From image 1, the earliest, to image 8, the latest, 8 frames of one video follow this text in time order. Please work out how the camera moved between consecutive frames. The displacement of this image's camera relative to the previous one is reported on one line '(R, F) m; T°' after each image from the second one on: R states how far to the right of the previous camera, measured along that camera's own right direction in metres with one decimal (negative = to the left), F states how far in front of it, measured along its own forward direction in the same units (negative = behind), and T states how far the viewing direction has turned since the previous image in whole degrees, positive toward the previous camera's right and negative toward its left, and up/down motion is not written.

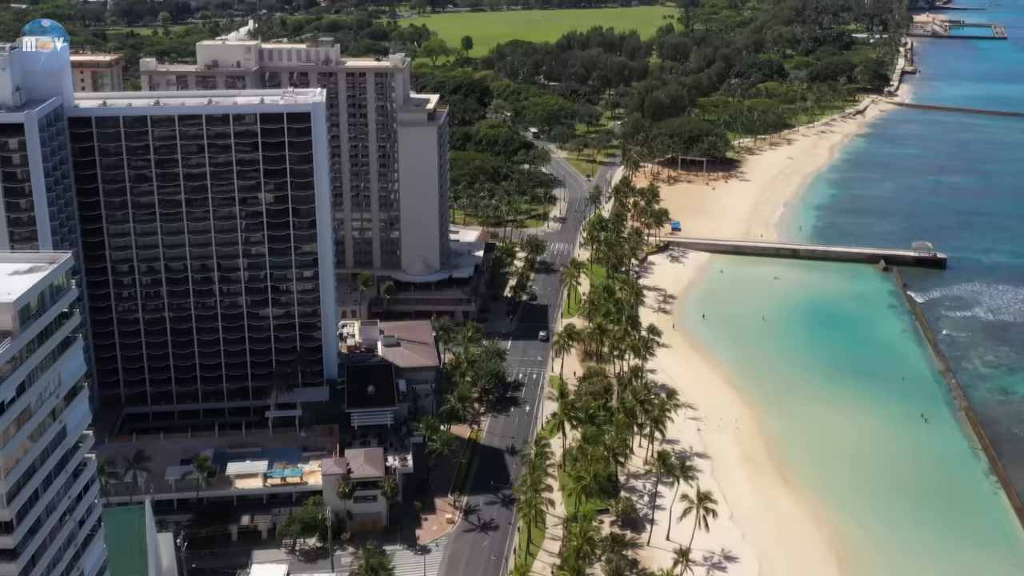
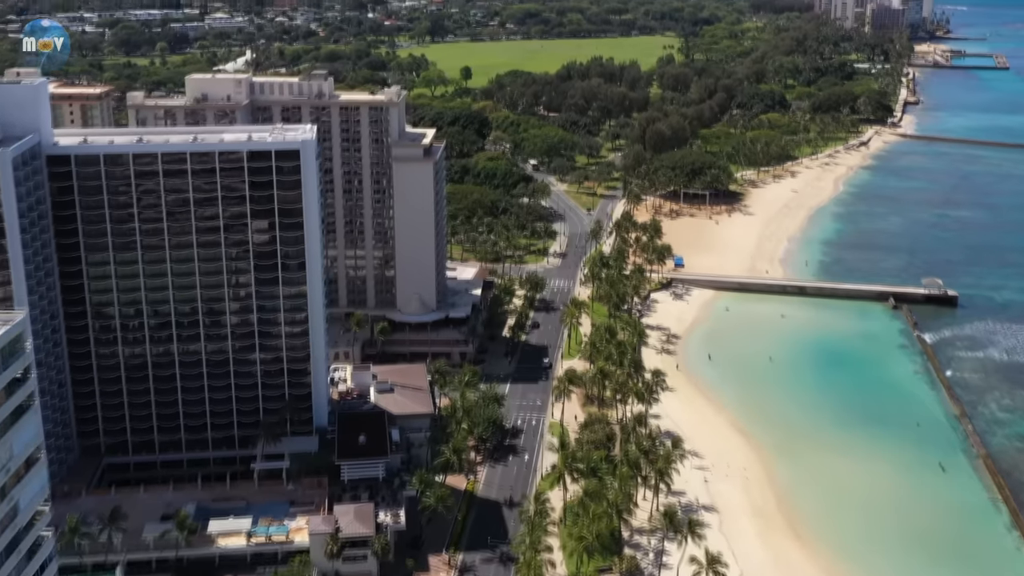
(+0.1, +3.4) m; 0°
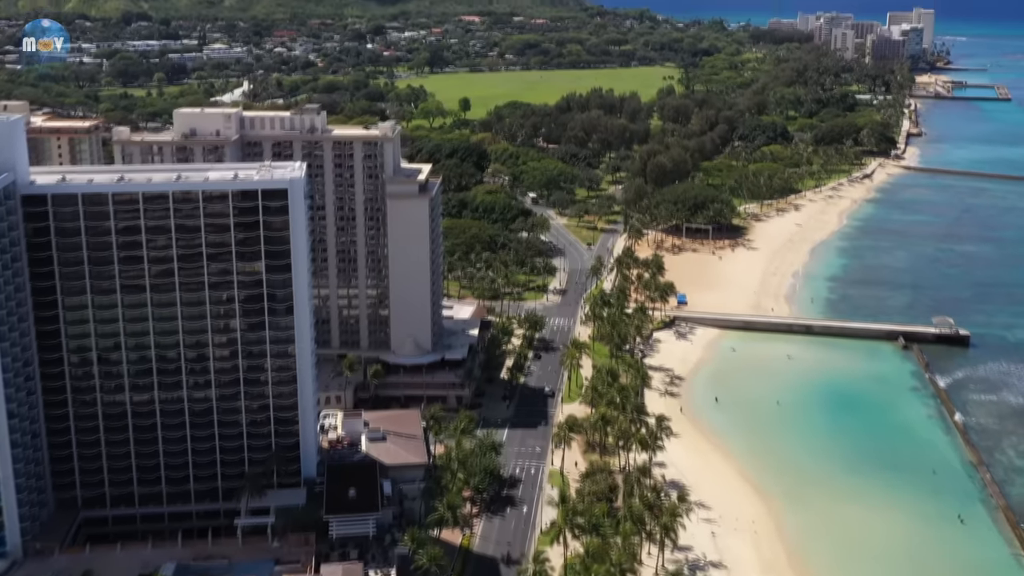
(+0.1, +3.4) m; 0°
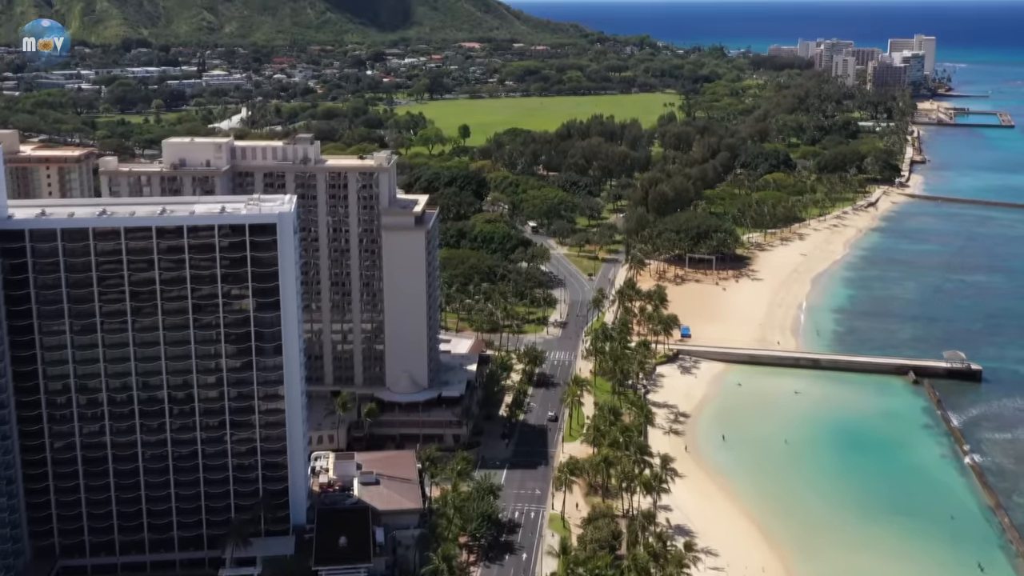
(+0.1, +3.0) m; 0°
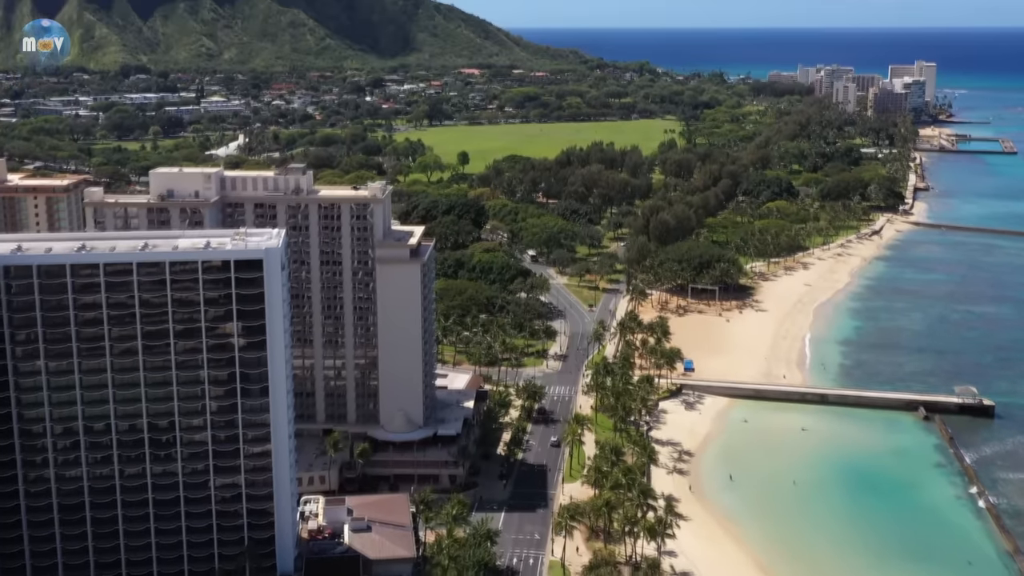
(+0.2, +2.9) m; 0°
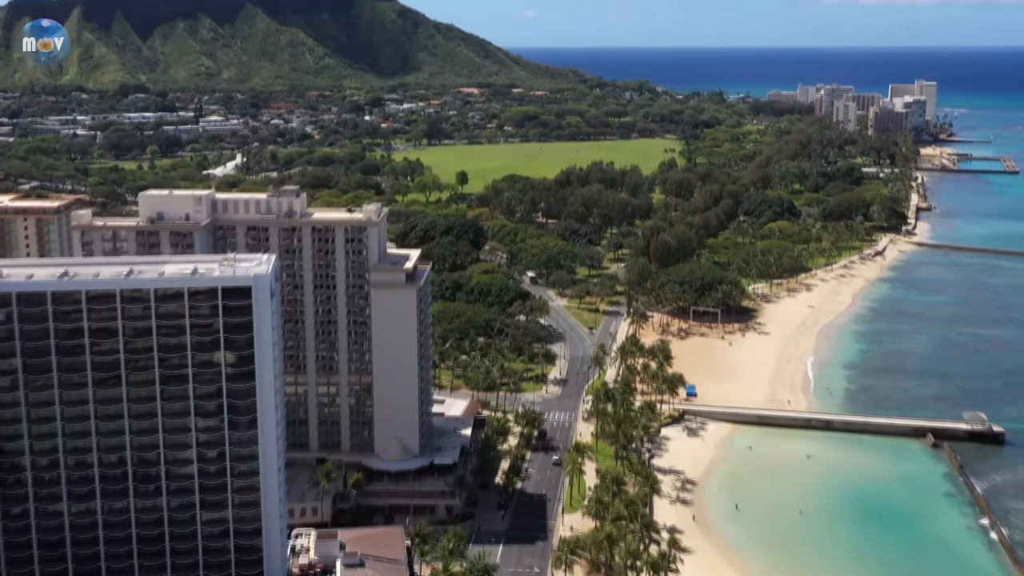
(+0.1, +2.2) m; 0°
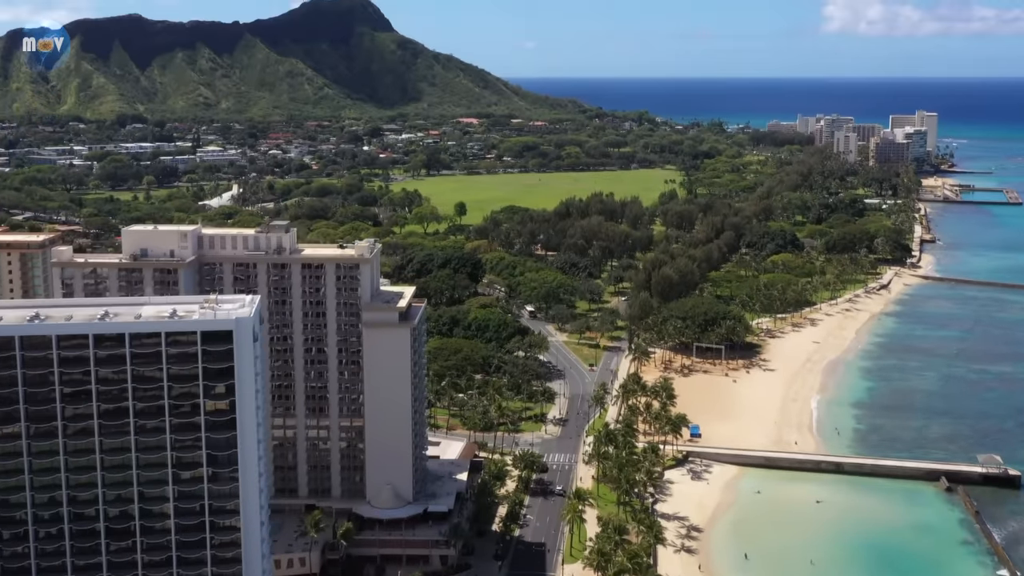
(+0.1, +3.3) m; 0°
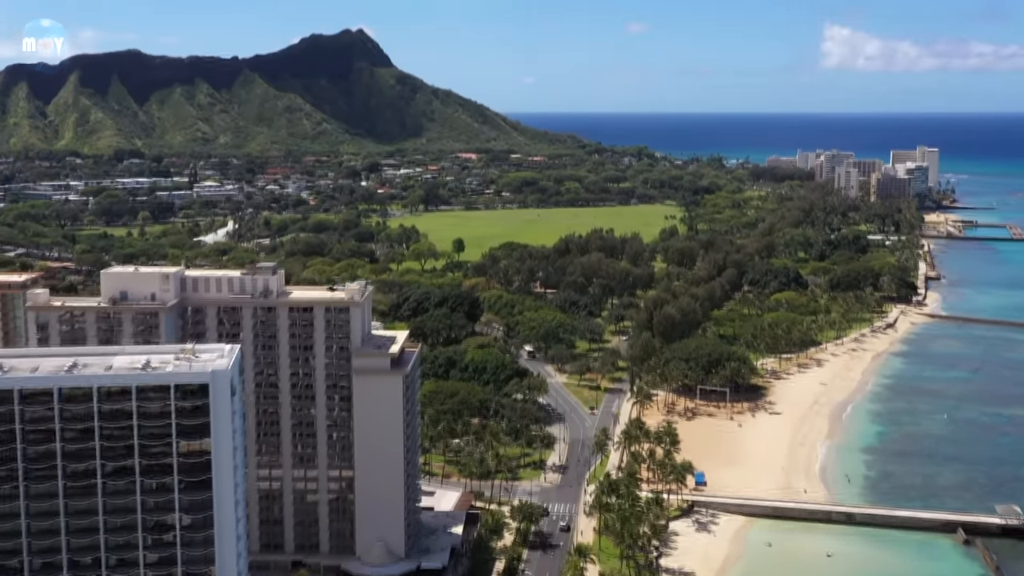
(+0.1, +3.7) m; 0°
